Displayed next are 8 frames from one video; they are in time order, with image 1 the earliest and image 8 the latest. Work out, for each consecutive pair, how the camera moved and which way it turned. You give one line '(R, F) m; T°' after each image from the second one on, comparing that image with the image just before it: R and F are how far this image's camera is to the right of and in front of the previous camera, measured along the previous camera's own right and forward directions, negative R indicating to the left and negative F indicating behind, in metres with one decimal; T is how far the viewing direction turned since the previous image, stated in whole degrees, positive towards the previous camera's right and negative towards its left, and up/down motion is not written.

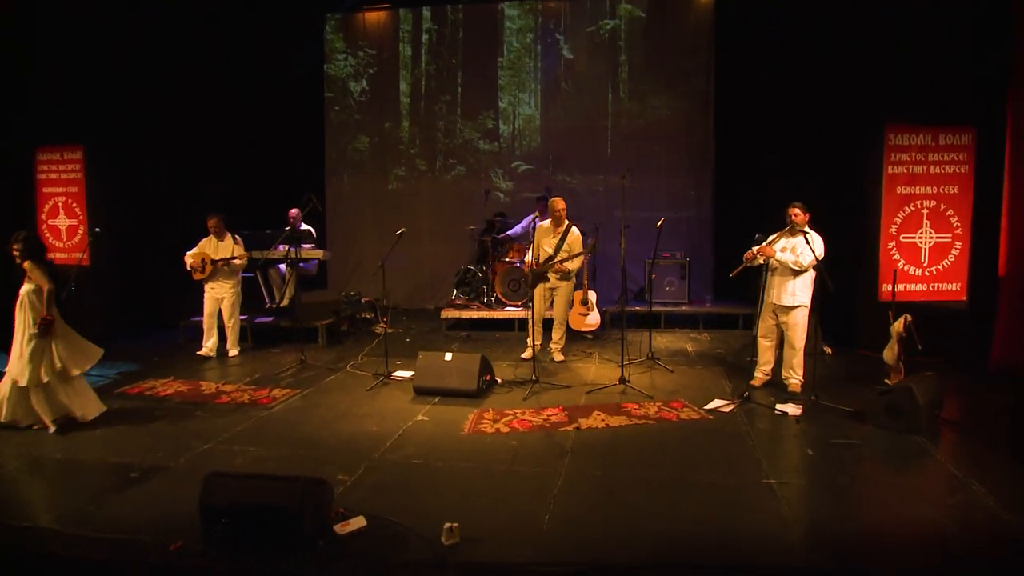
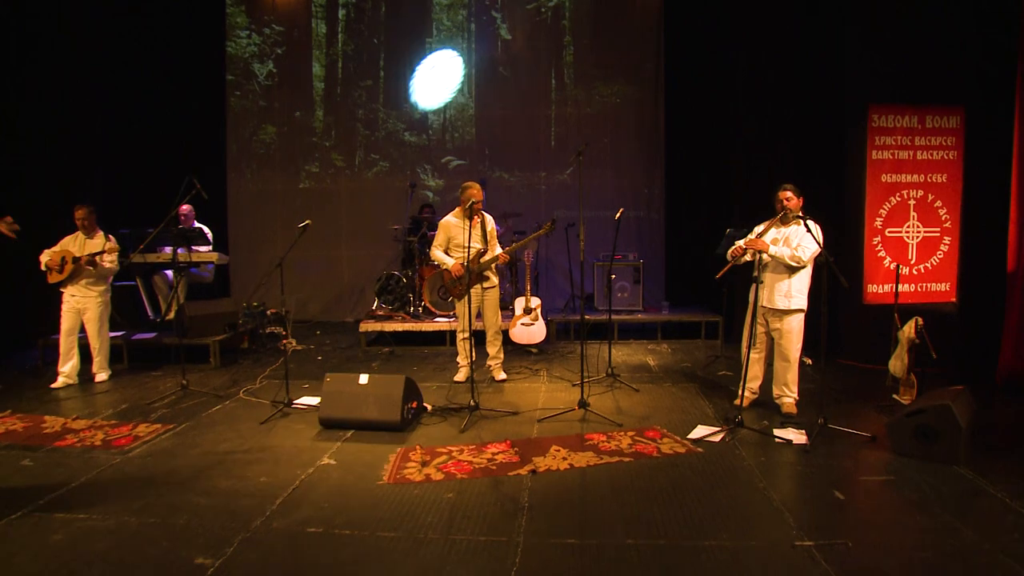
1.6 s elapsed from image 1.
(0.0, +1.1) m; +6°
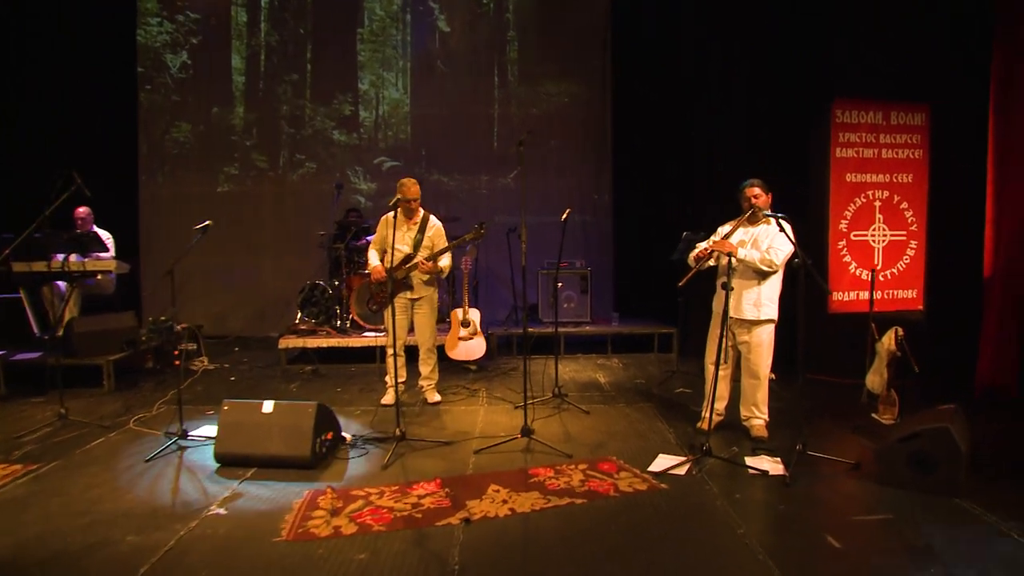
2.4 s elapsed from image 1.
(+0.1, +0.6) m; +4°
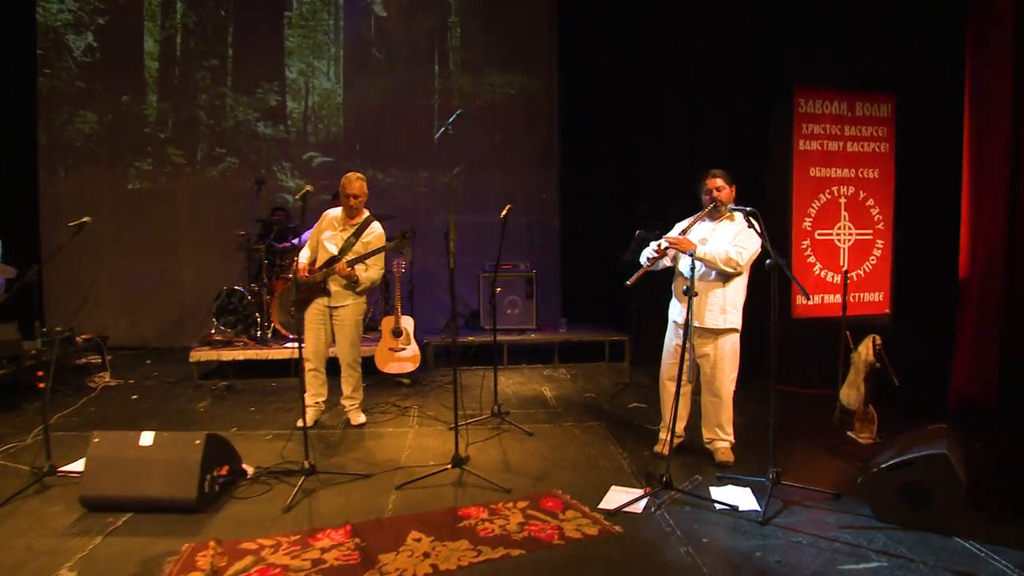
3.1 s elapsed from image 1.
(+0.1, +0.5) m; +4°
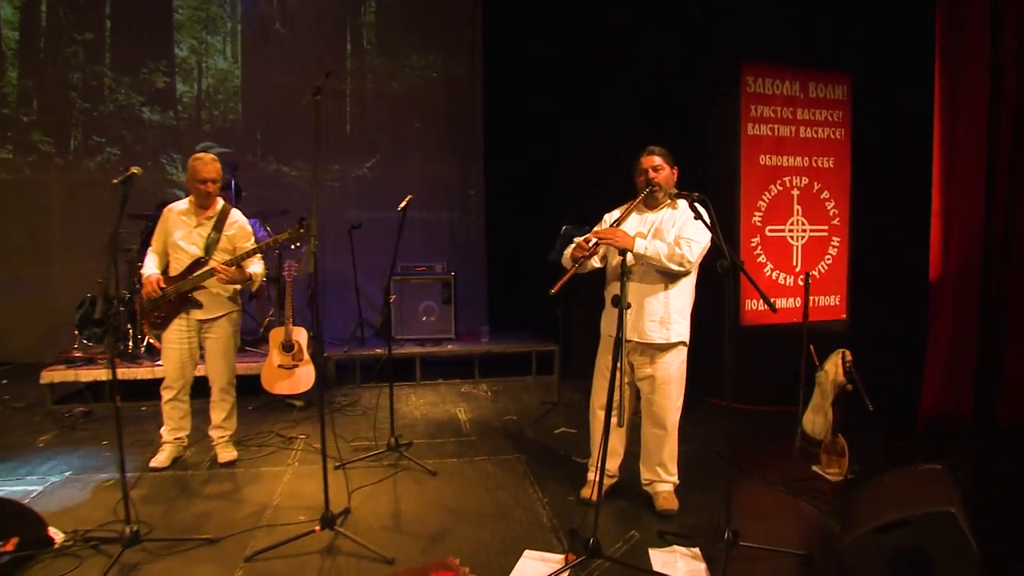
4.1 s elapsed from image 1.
(+0.2, +0.7) m; +4°
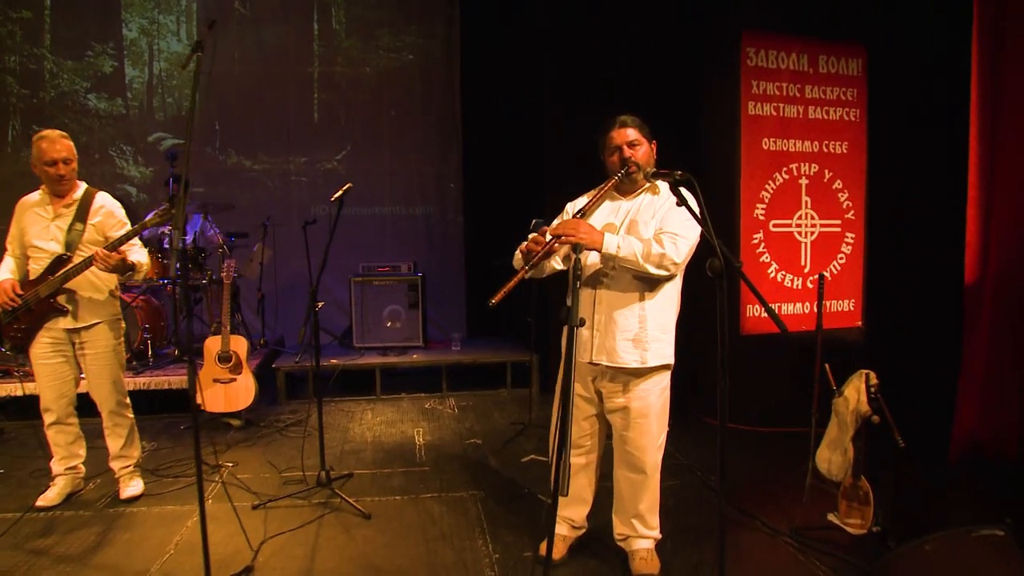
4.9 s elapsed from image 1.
(+0.2, +0.6) m; 0°
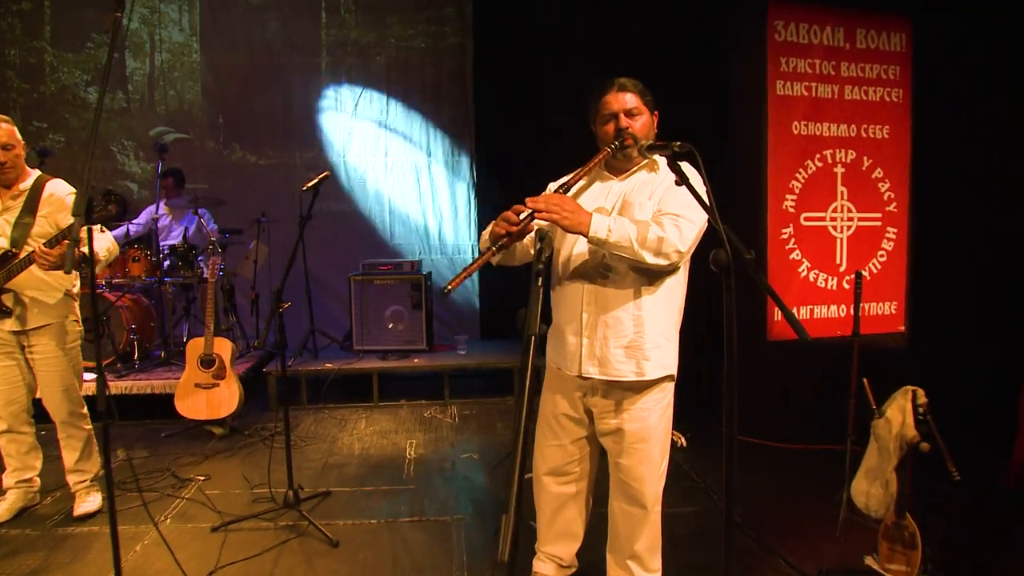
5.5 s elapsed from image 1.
(+0.1, +0.3) m; -2°
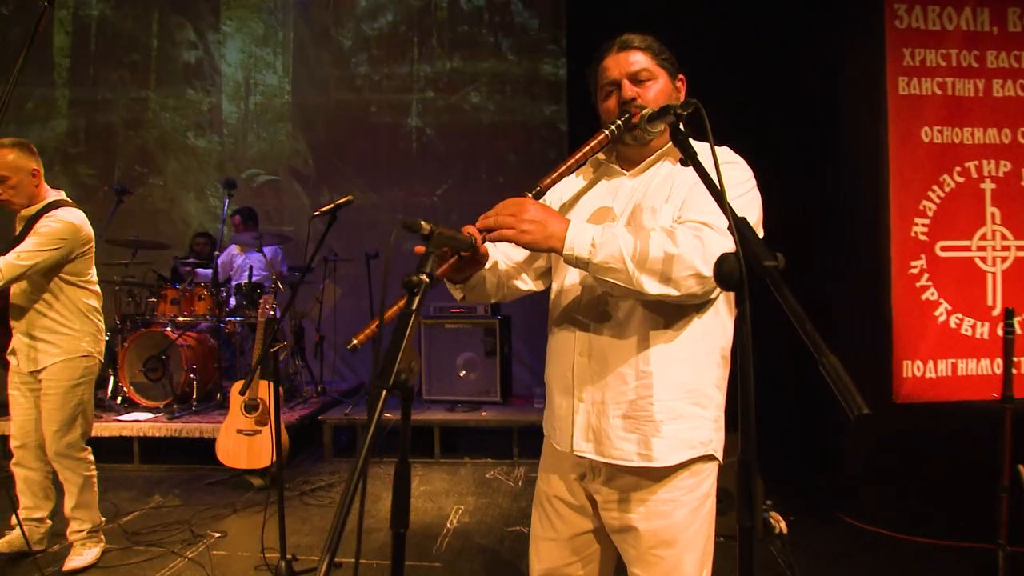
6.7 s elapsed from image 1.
(+0.3, +0.5) m; -10°
